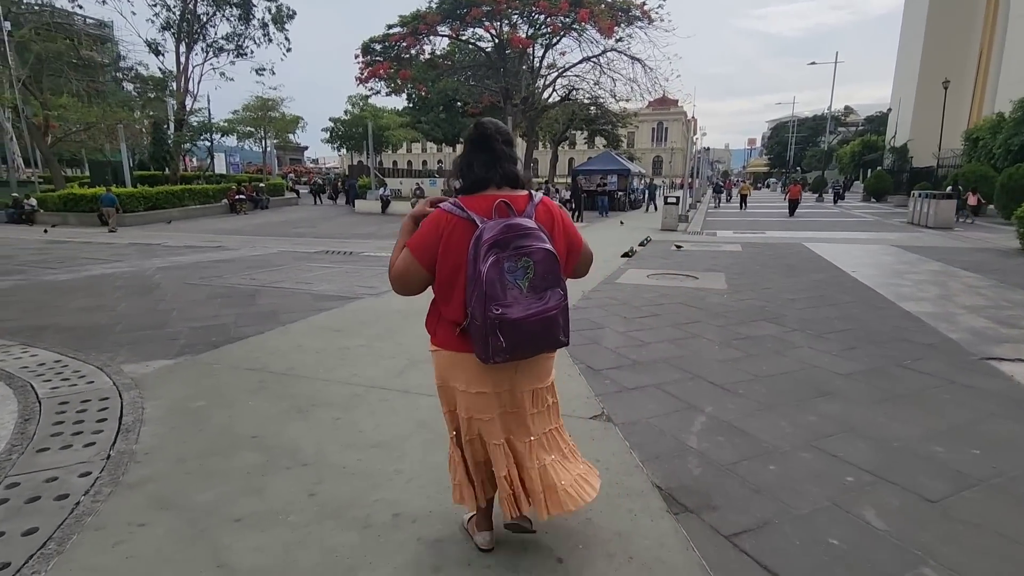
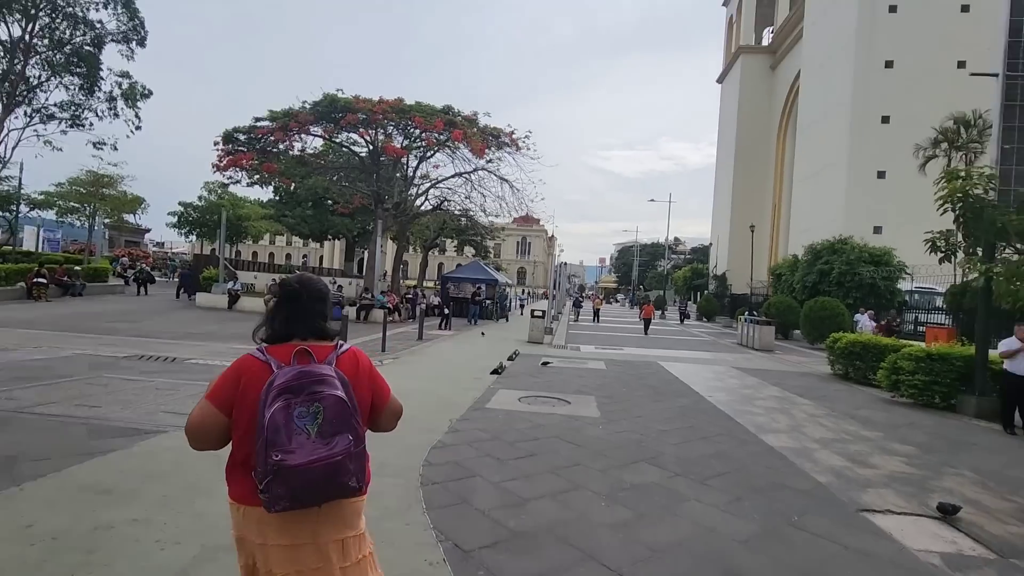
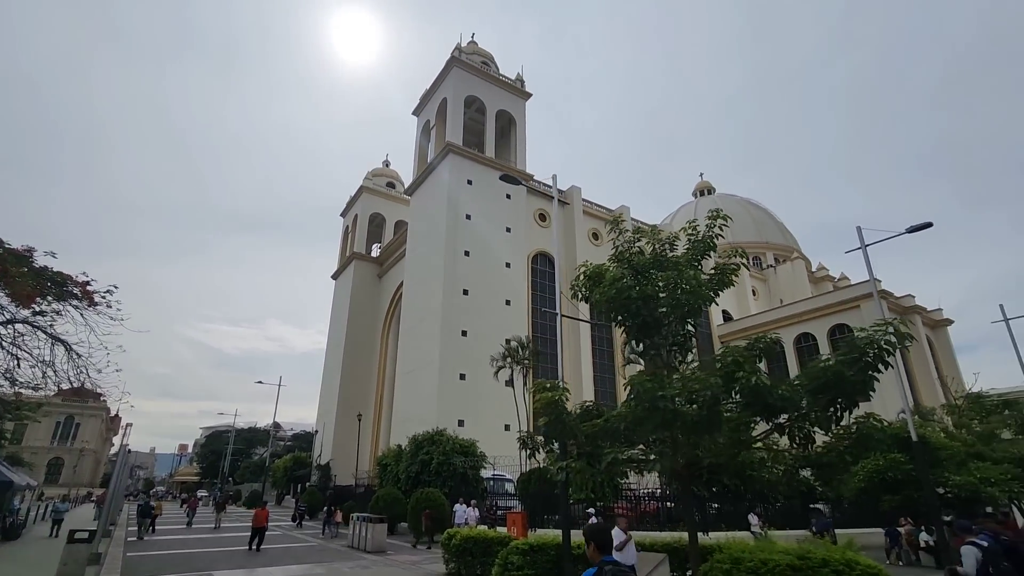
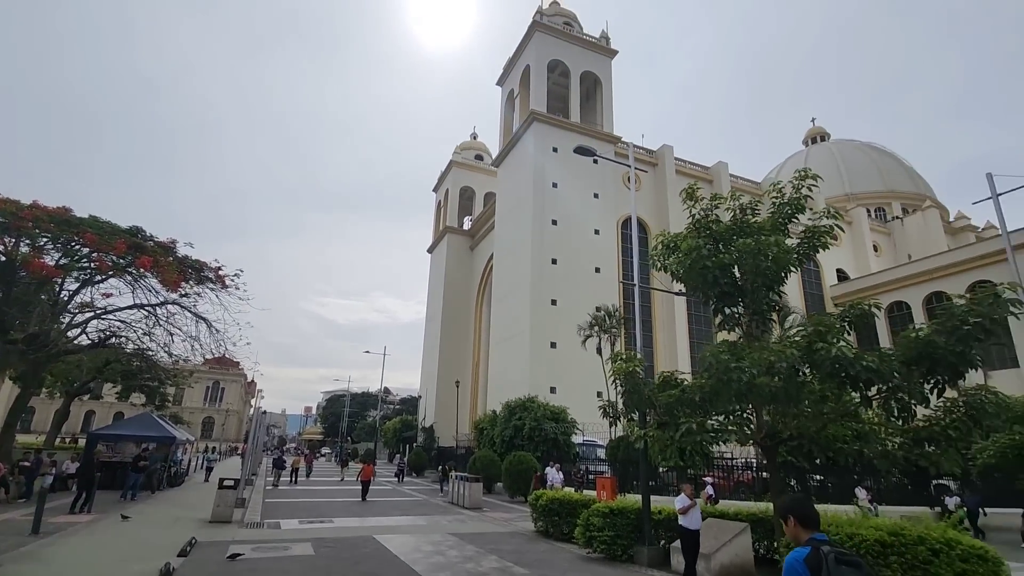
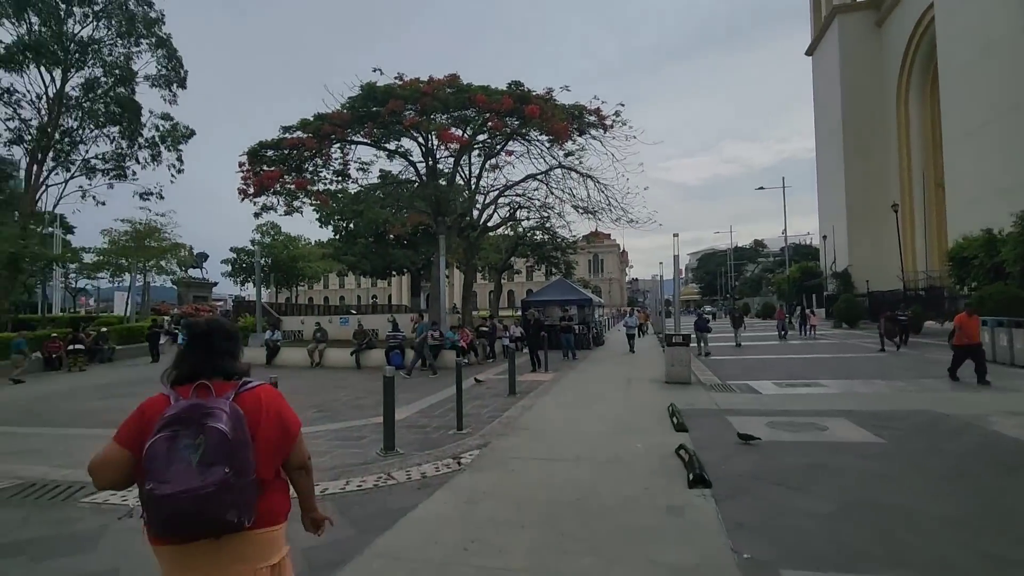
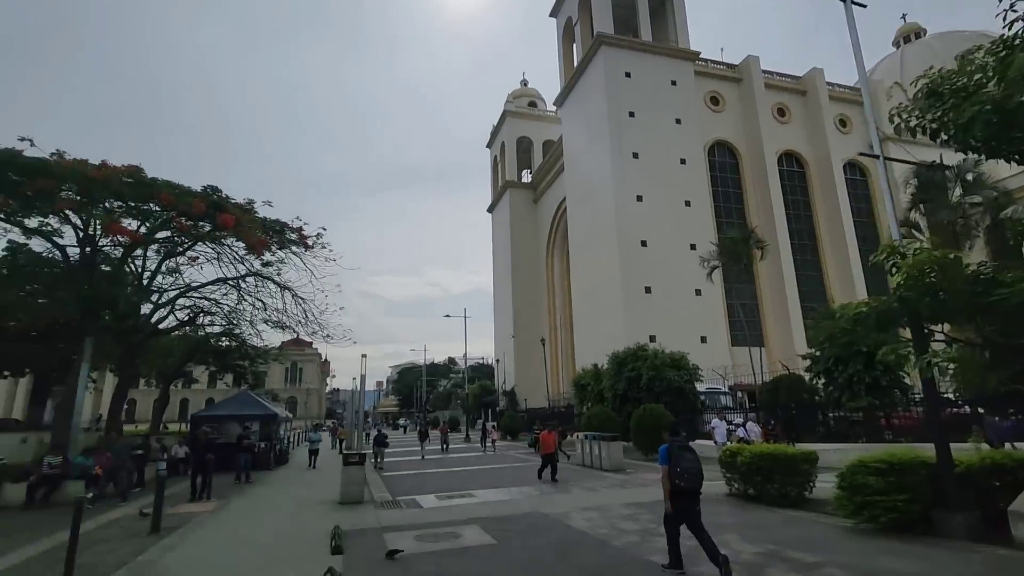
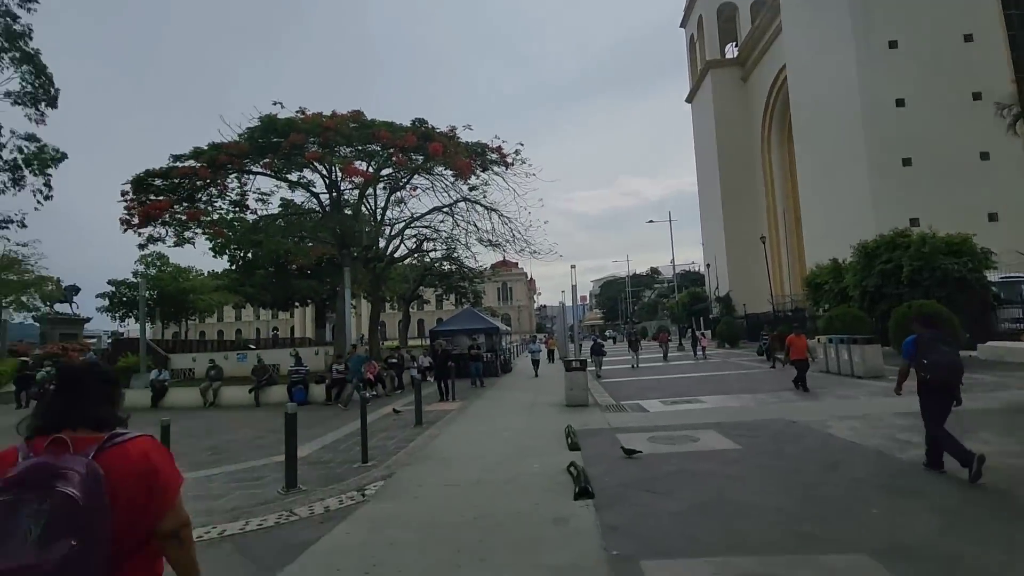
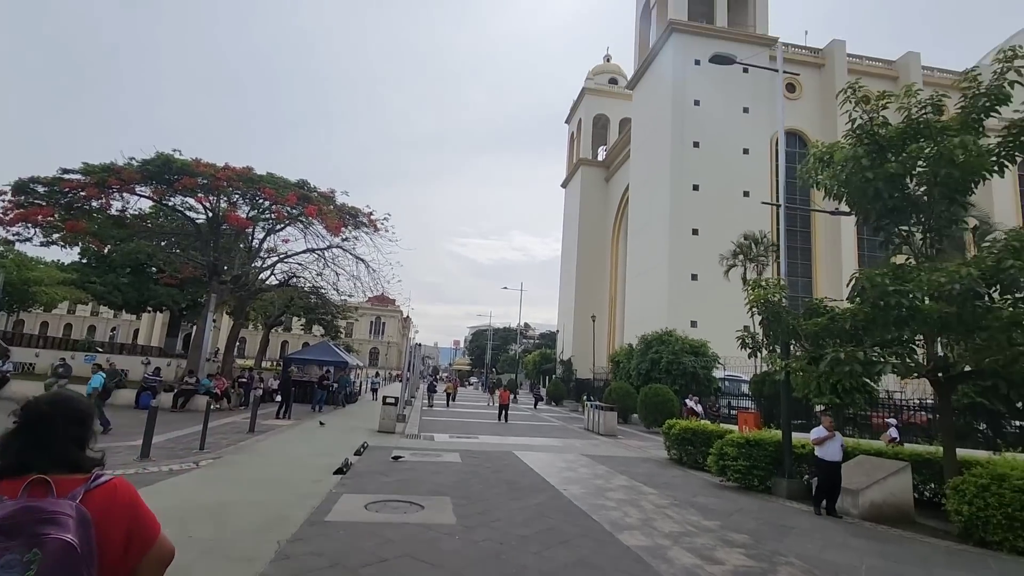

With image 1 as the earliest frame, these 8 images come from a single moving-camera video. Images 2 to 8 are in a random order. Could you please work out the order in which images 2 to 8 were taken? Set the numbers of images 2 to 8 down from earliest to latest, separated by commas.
2, 8, 4, 3, 6, 7, 5
